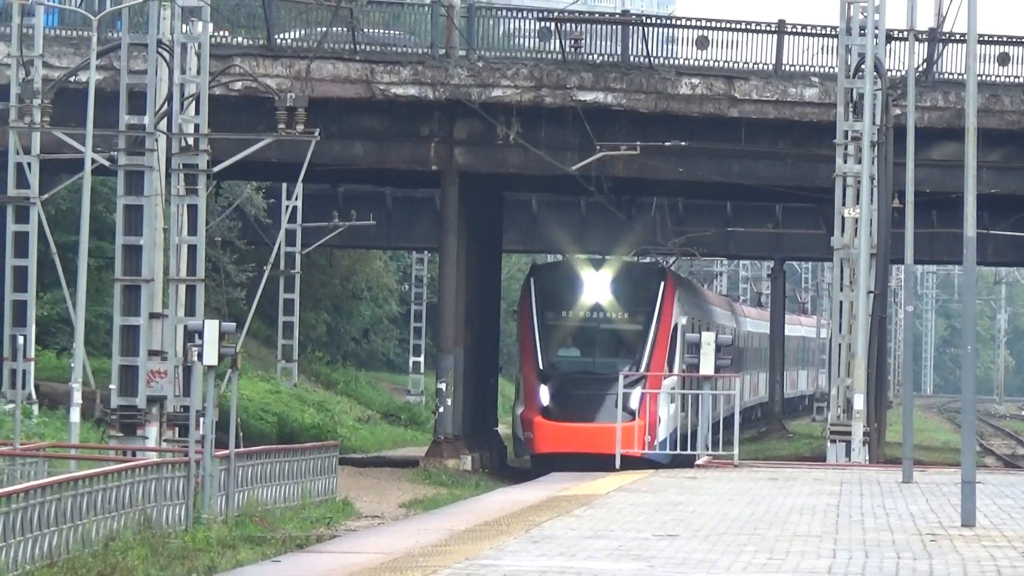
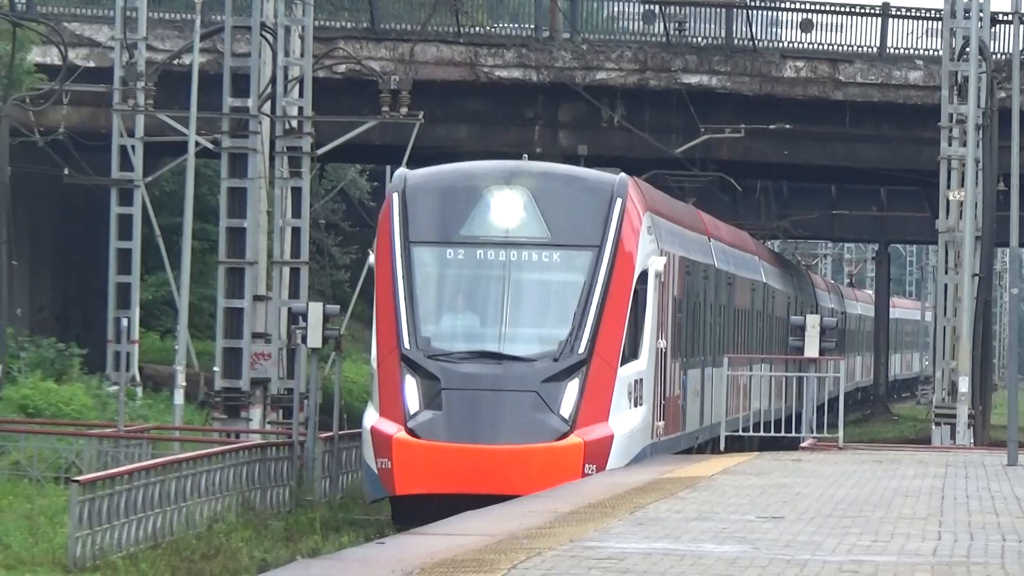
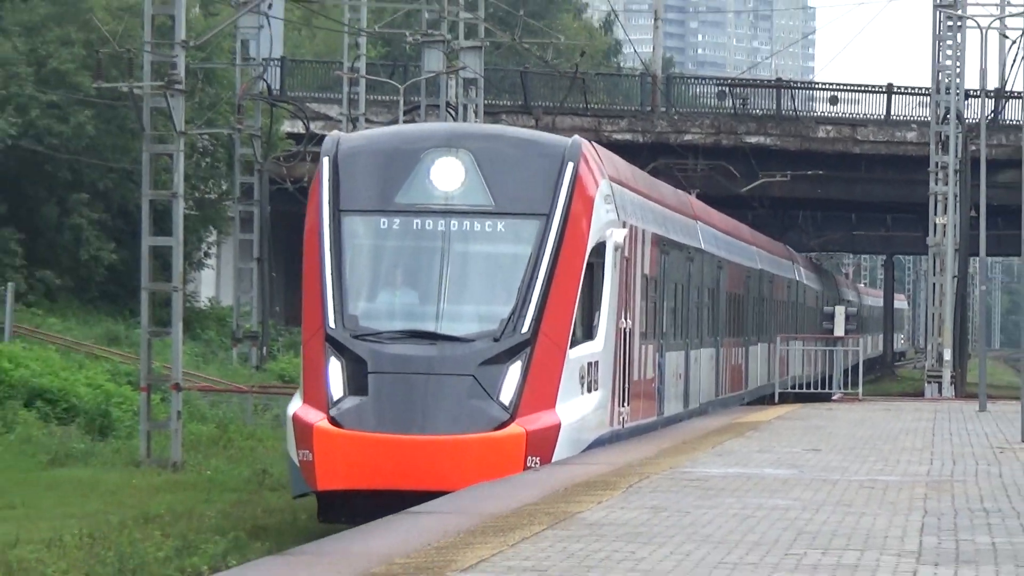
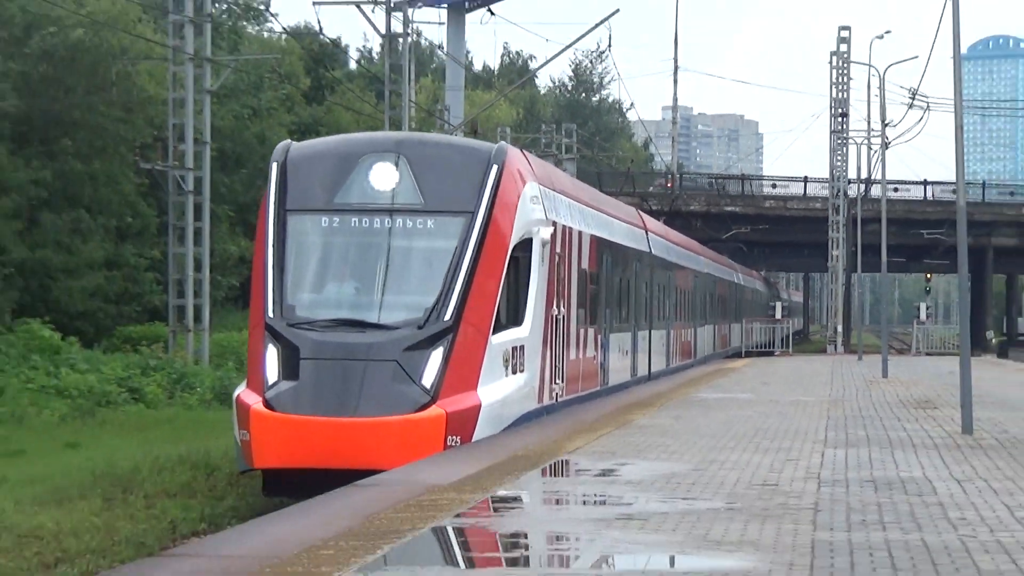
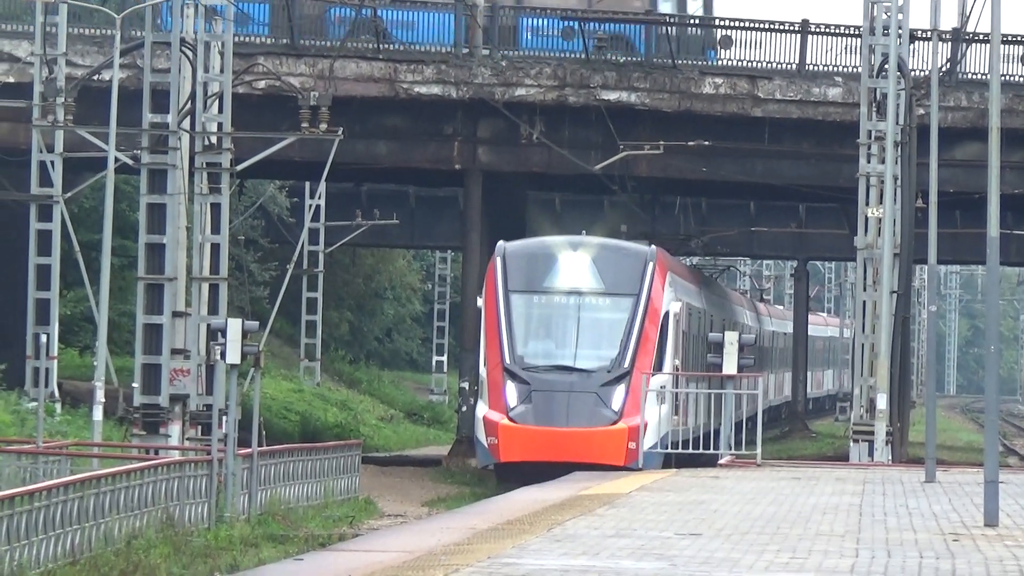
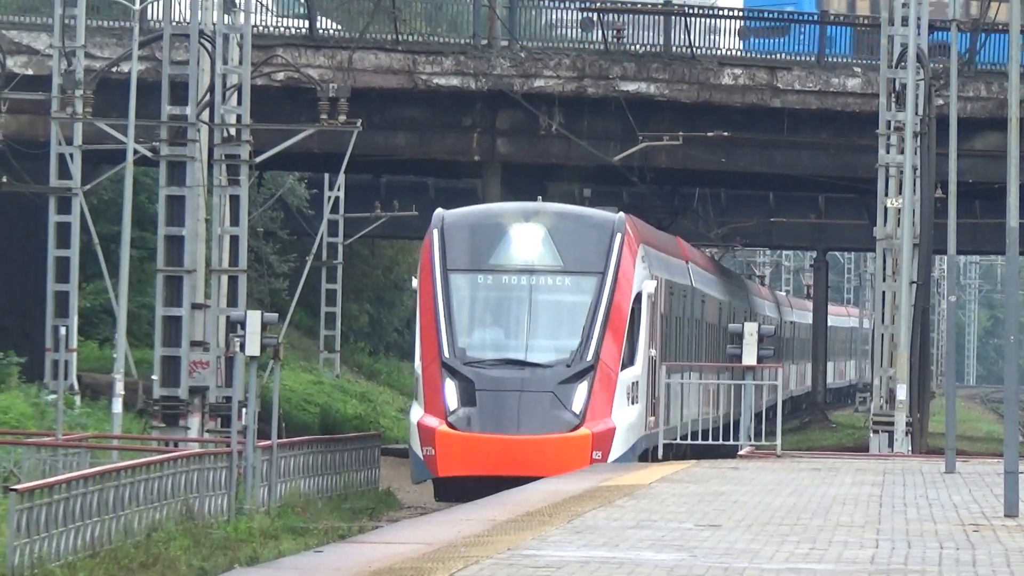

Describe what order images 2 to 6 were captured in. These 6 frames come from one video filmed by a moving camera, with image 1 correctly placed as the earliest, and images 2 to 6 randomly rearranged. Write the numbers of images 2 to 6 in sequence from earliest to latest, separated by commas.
5, 6, 2, 3, 4
